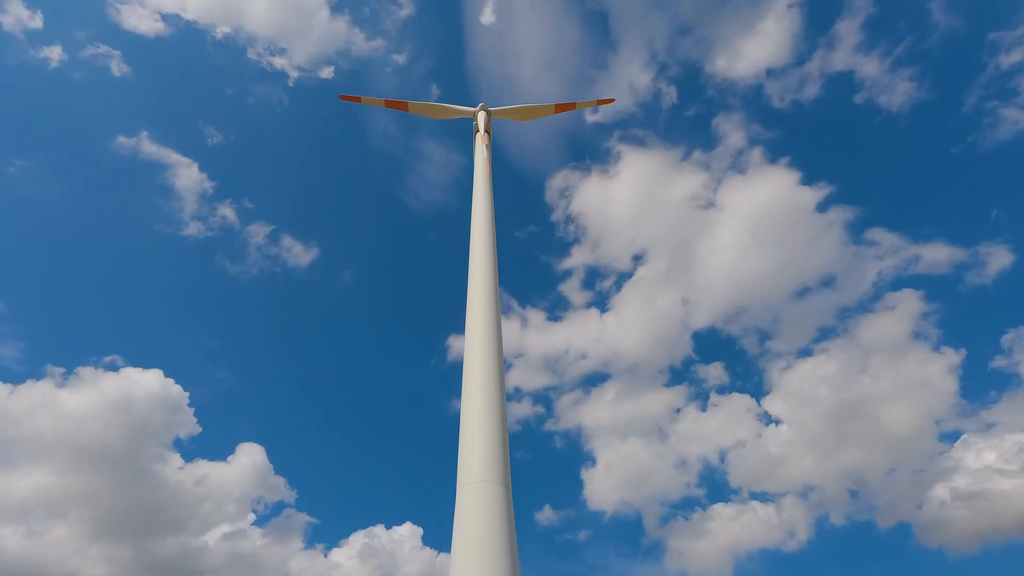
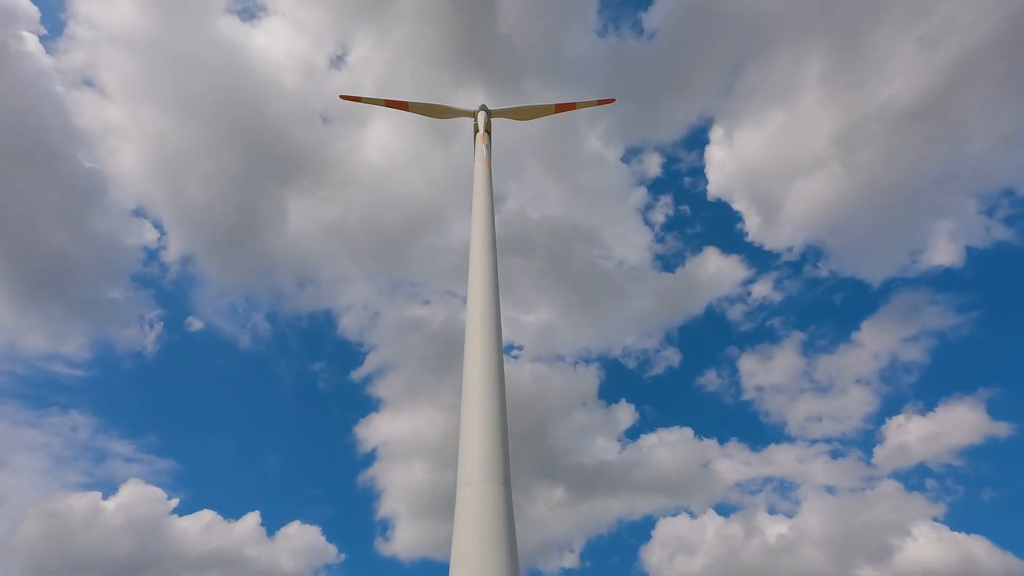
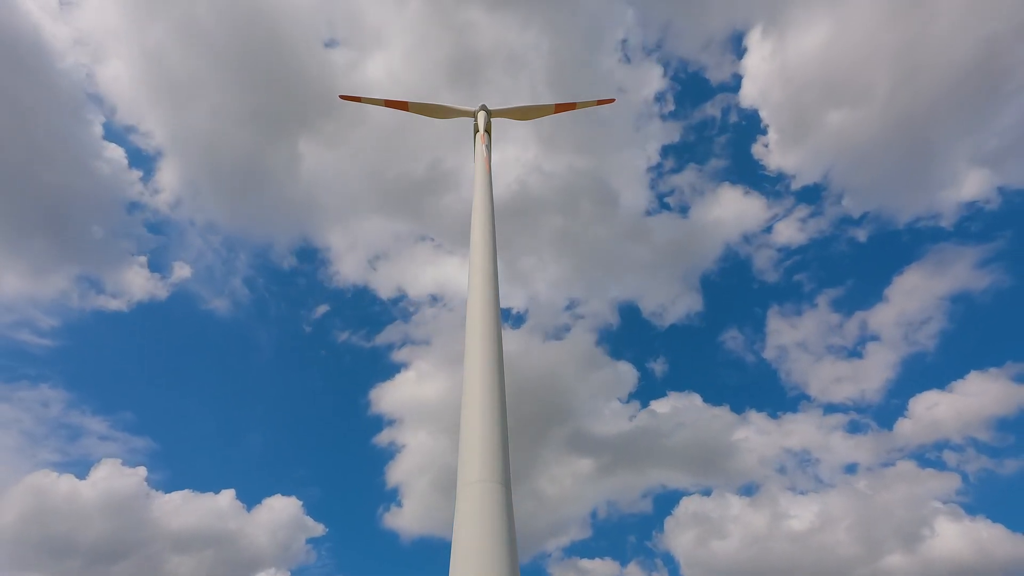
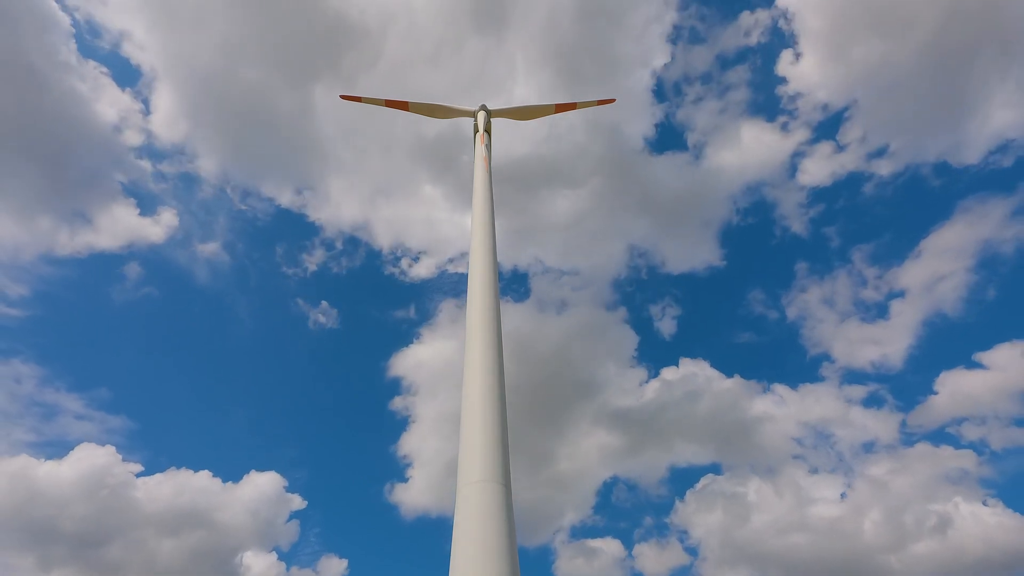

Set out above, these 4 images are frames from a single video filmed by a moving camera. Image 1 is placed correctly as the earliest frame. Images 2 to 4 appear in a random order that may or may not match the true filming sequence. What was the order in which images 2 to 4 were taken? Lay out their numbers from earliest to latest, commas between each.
4, 3, 2
